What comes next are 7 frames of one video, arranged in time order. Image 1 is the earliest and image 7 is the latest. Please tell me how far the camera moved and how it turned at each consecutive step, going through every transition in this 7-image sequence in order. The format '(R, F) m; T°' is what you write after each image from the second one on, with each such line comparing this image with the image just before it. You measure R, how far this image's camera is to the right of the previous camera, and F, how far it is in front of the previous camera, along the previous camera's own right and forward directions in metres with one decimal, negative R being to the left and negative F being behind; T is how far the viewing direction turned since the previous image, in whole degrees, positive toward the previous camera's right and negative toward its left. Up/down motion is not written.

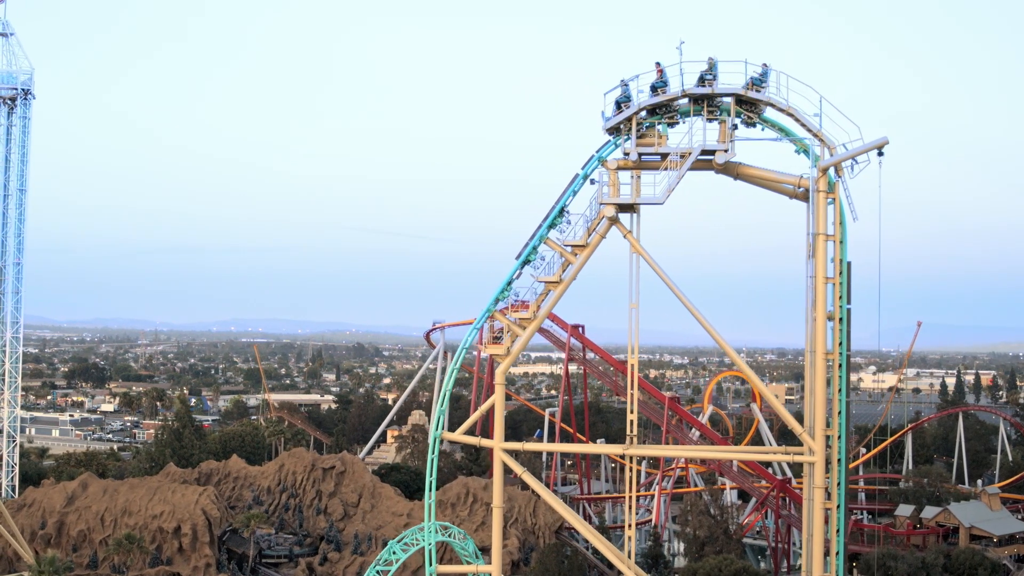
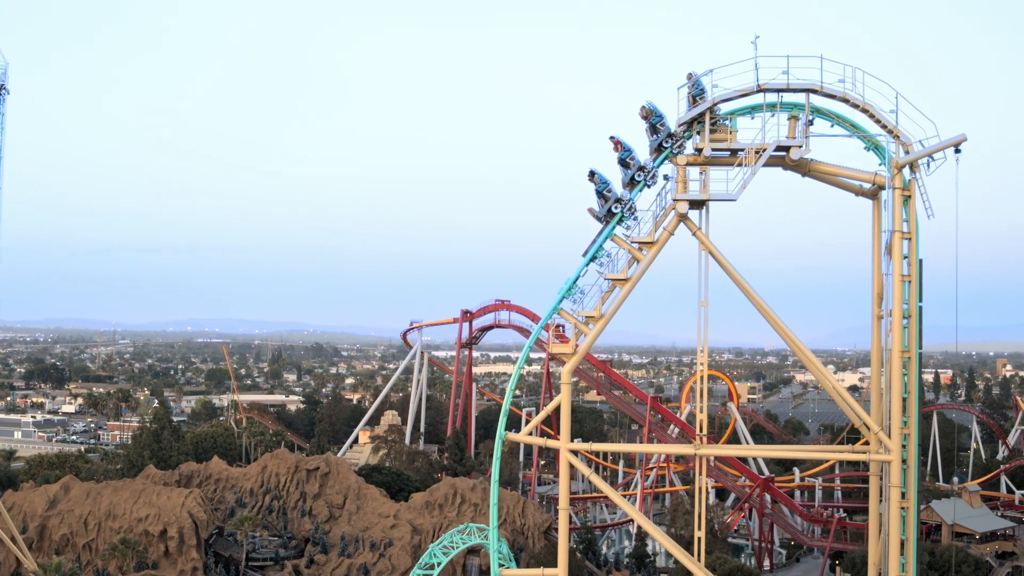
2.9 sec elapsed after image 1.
(+1.9, +0.1) m; +1°
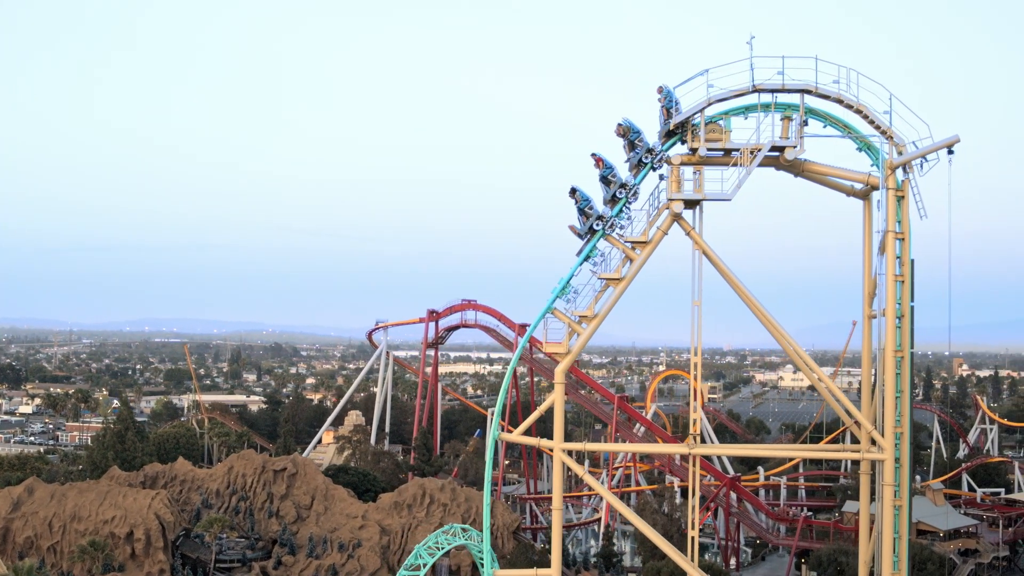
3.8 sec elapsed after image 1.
(+0.7, -0.2) m; +2°
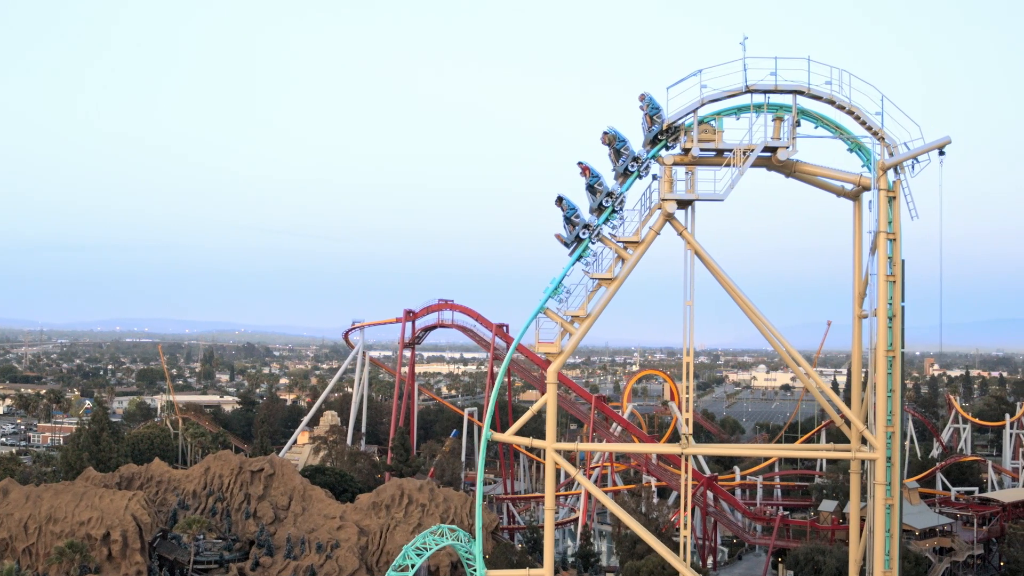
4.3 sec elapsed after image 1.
(+0.4, -0.2) m; +1°
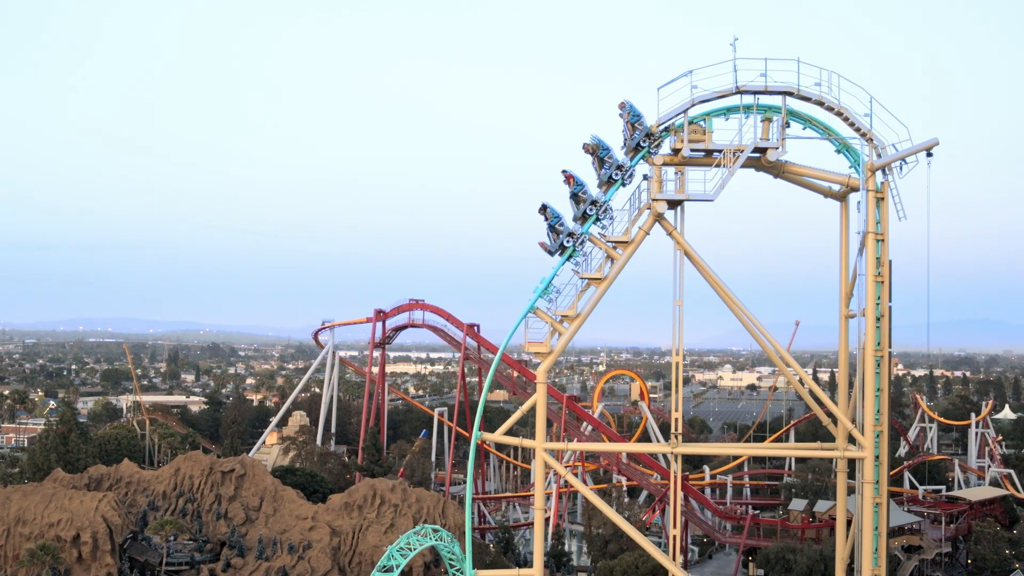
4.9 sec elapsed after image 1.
(+0.5, -0.3) m; +1°
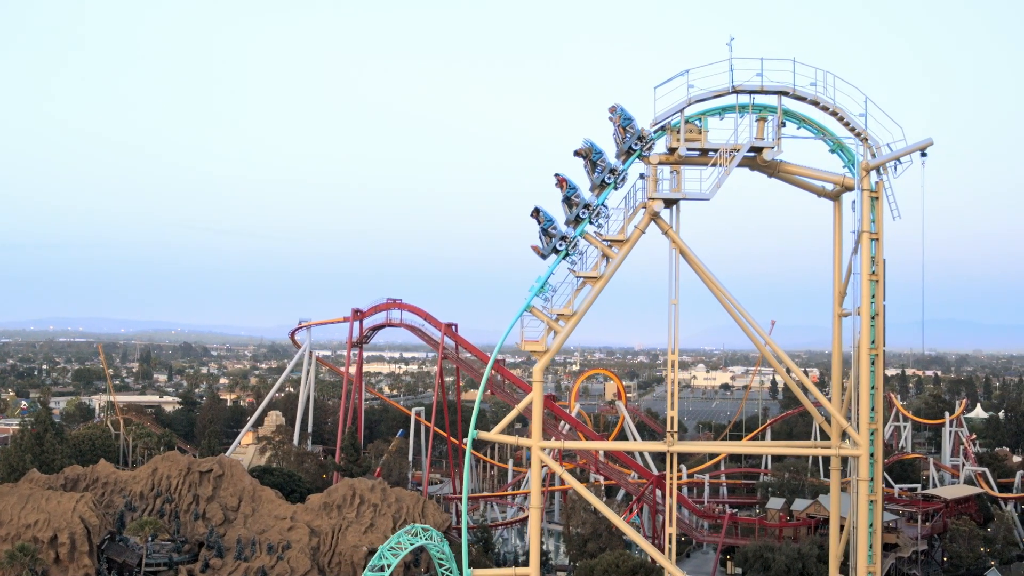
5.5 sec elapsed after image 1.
(+0.5, -0.2) m; +1°
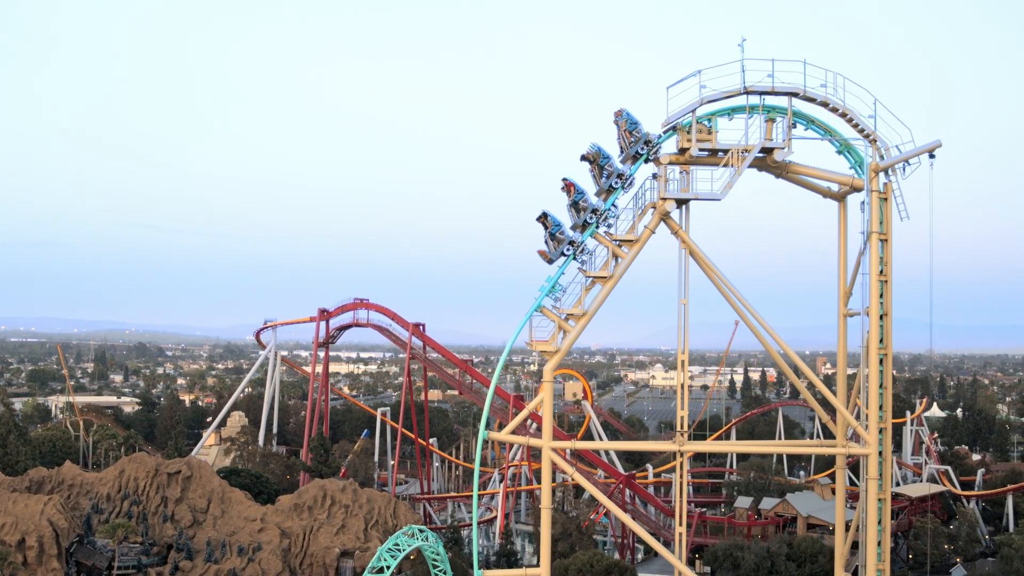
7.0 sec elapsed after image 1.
(+1.2, -0.5) m; +1°
